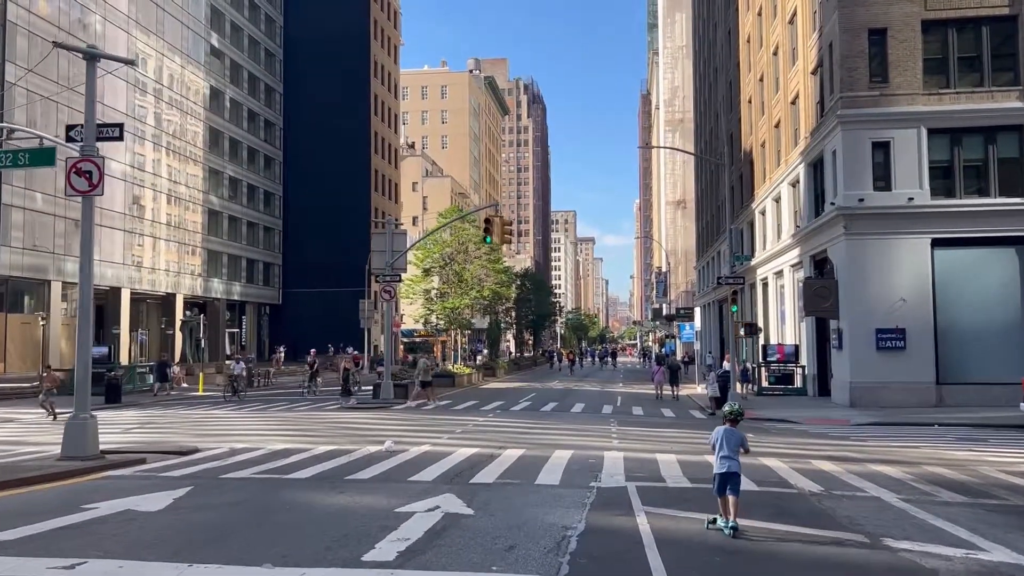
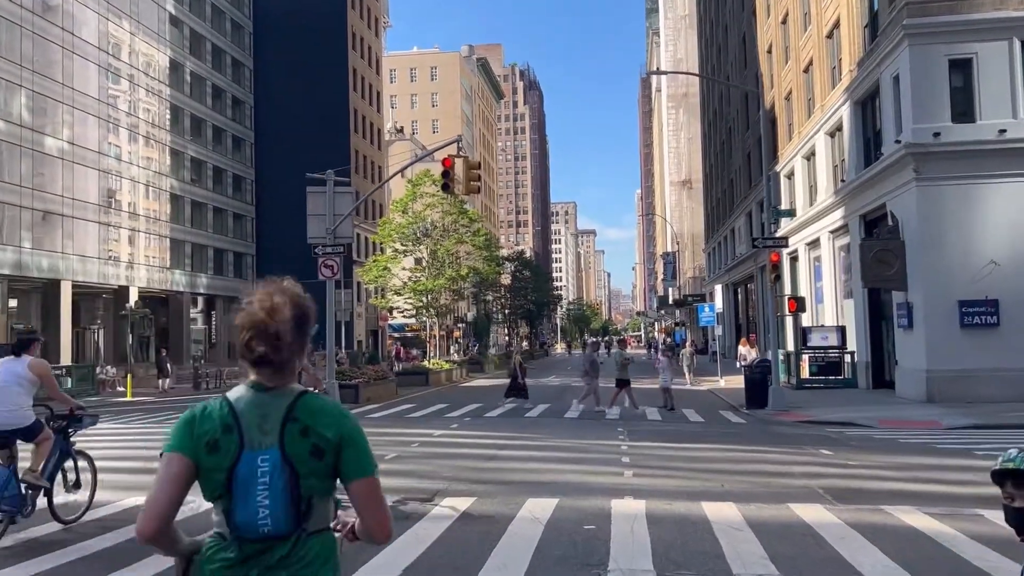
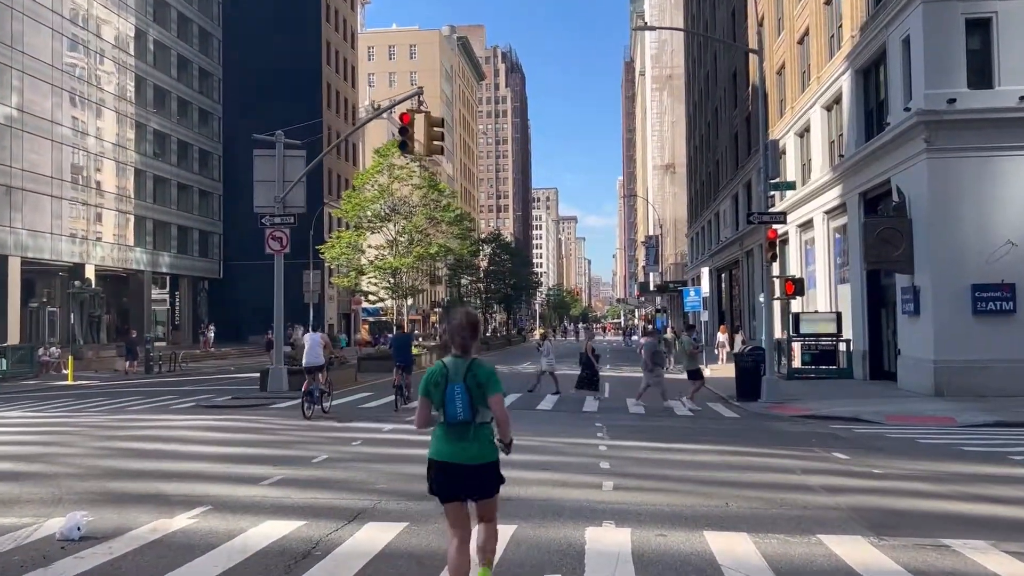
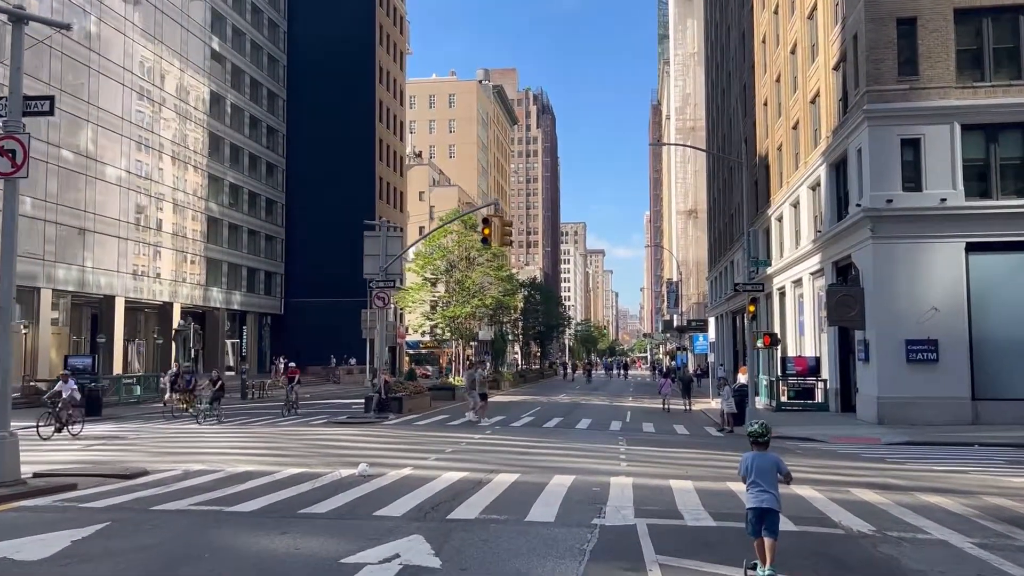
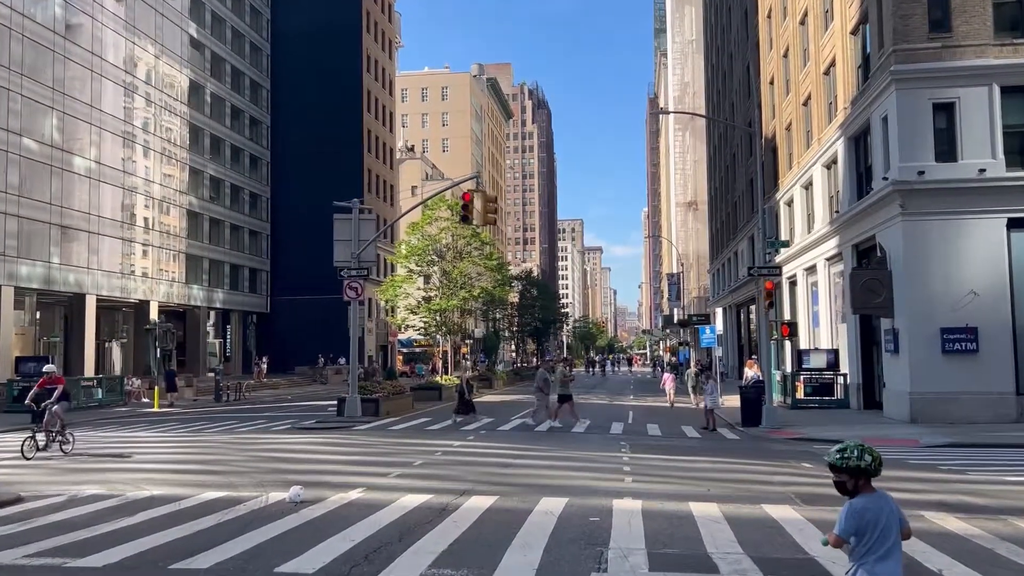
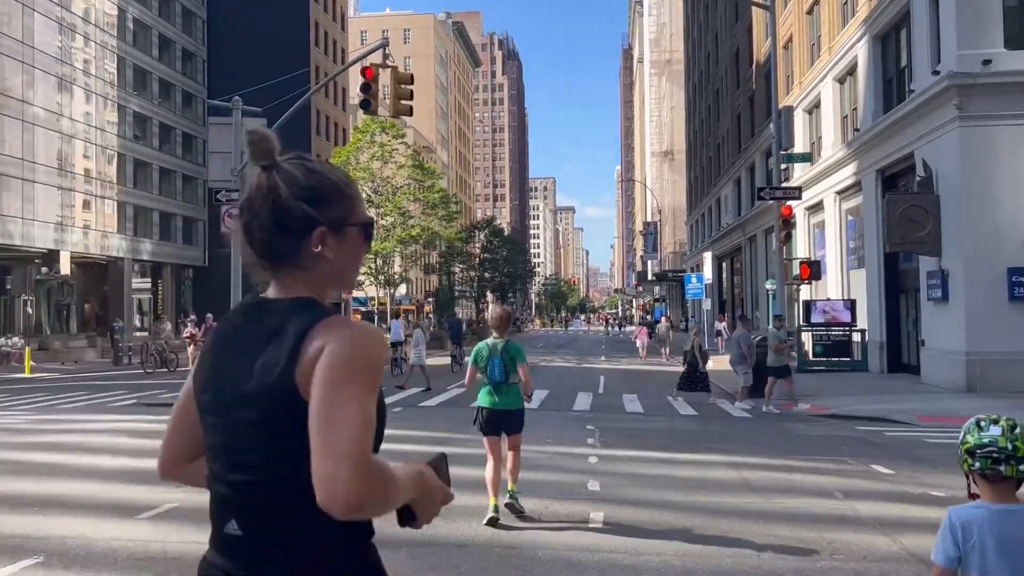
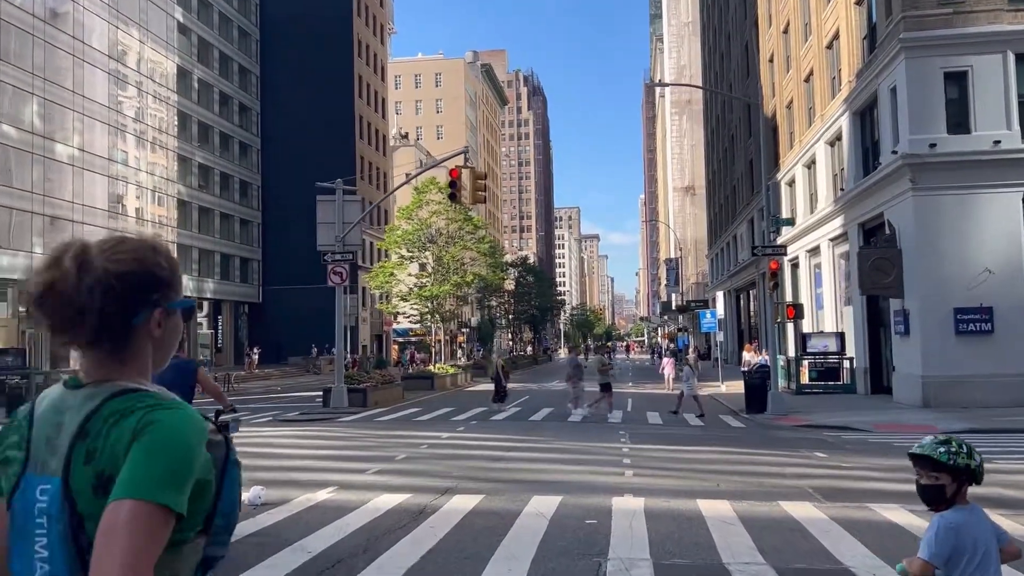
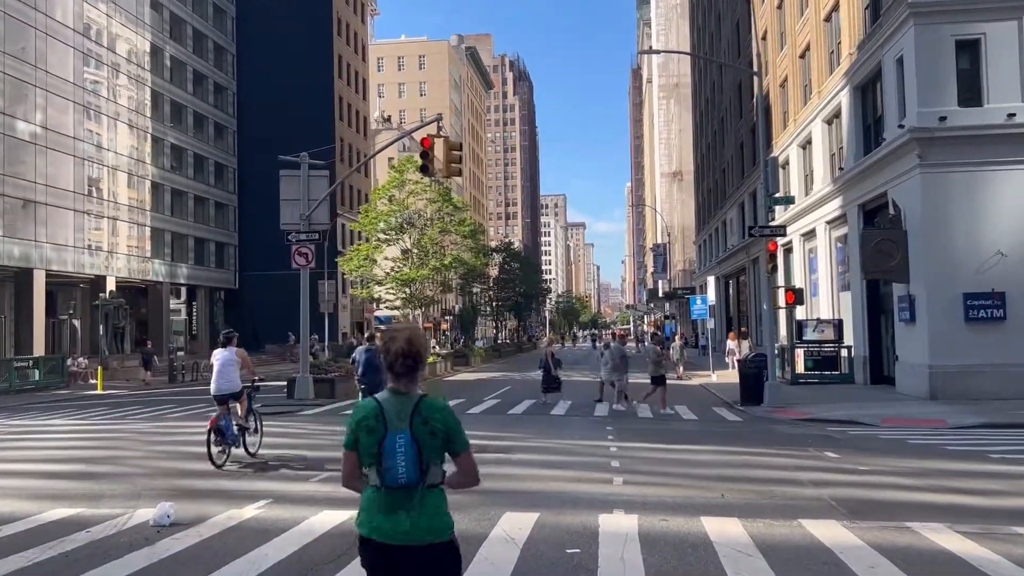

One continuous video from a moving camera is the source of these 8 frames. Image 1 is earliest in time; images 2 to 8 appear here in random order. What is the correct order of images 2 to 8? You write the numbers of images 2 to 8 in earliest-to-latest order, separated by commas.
4, 5, 7, 2, 8, 3, 6
